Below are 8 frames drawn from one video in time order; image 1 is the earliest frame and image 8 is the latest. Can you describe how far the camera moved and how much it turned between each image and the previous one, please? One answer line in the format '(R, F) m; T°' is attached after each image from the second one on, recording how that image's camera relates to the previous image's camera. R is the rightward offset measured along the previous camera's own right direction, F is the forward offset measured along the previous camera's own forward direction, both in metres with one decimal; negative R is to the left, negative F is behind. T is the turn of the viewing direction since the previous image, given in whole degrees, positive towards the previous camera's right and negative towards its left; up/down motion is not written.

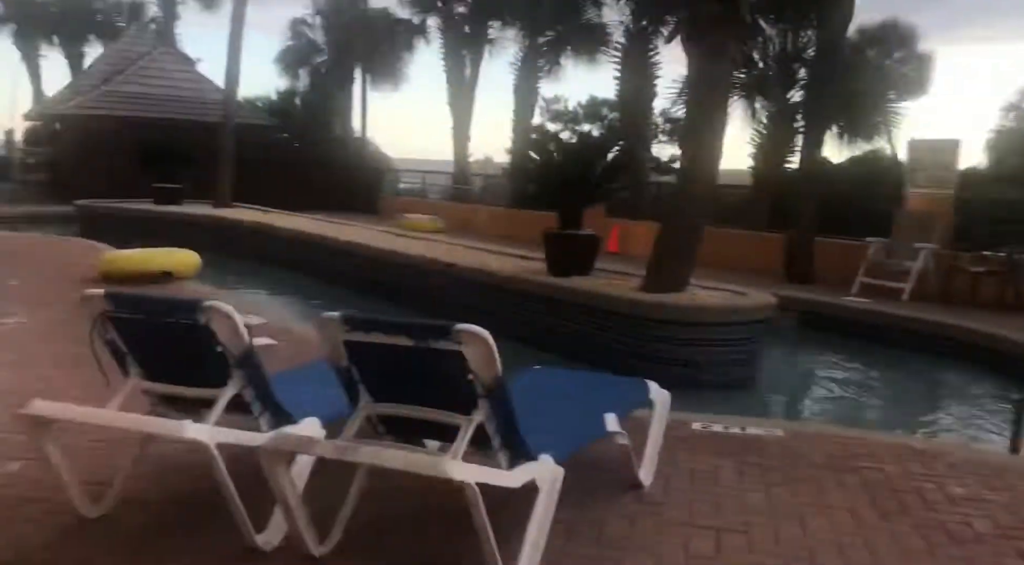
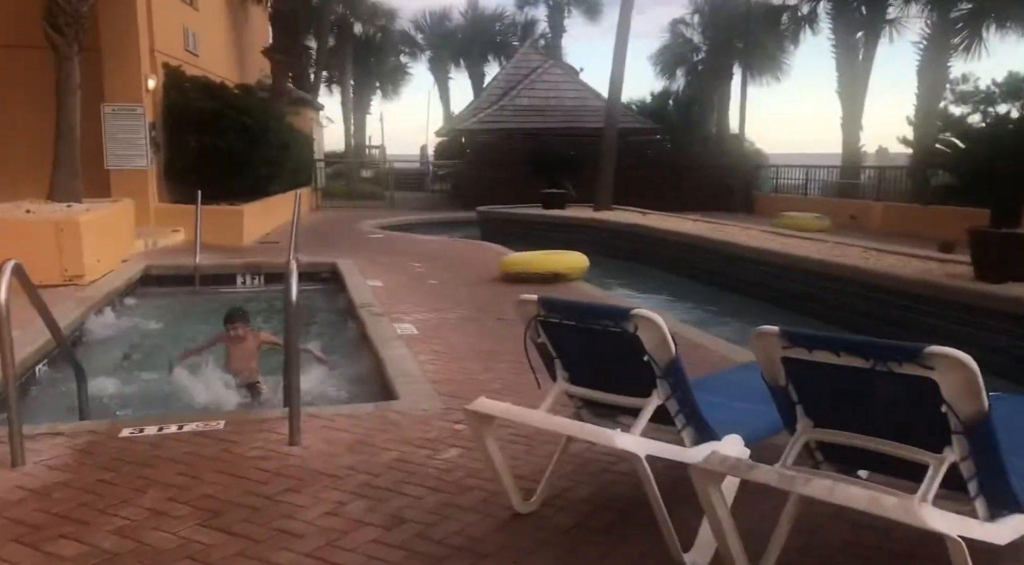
(-0.3, +0.7) m; -8°
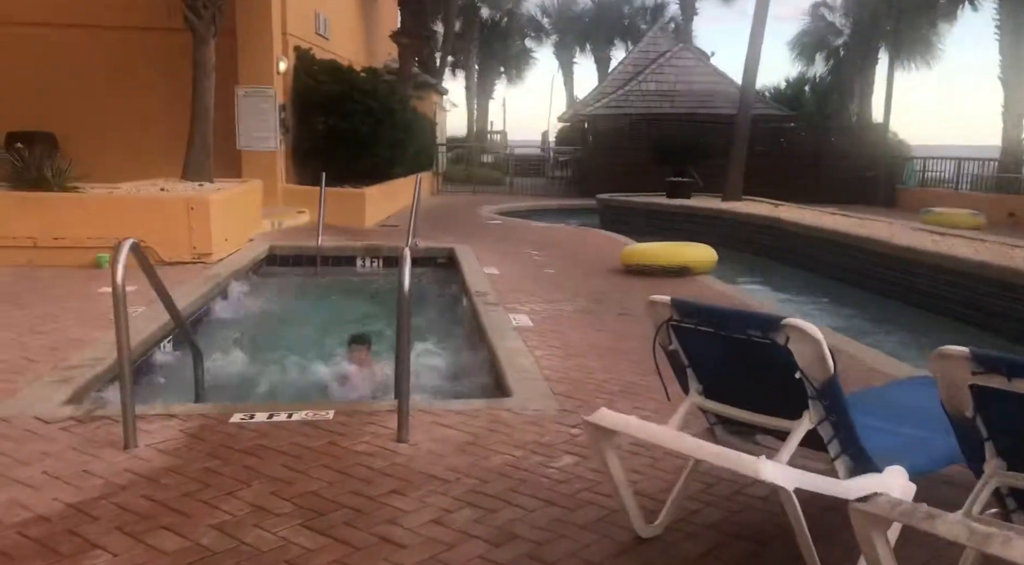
(-0.1, +0.3) m; -9°
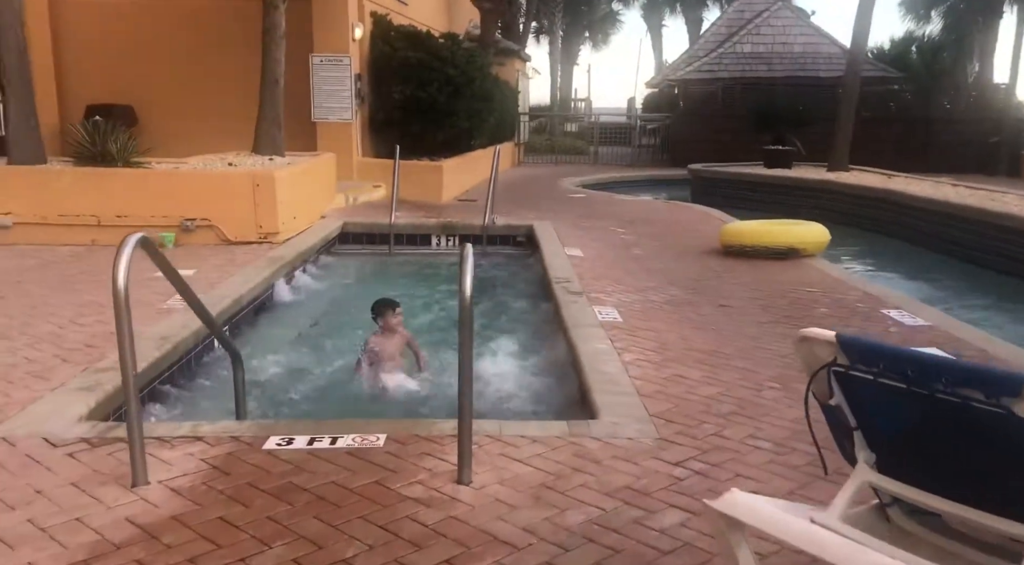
(0.0, +0.7) m; -6°
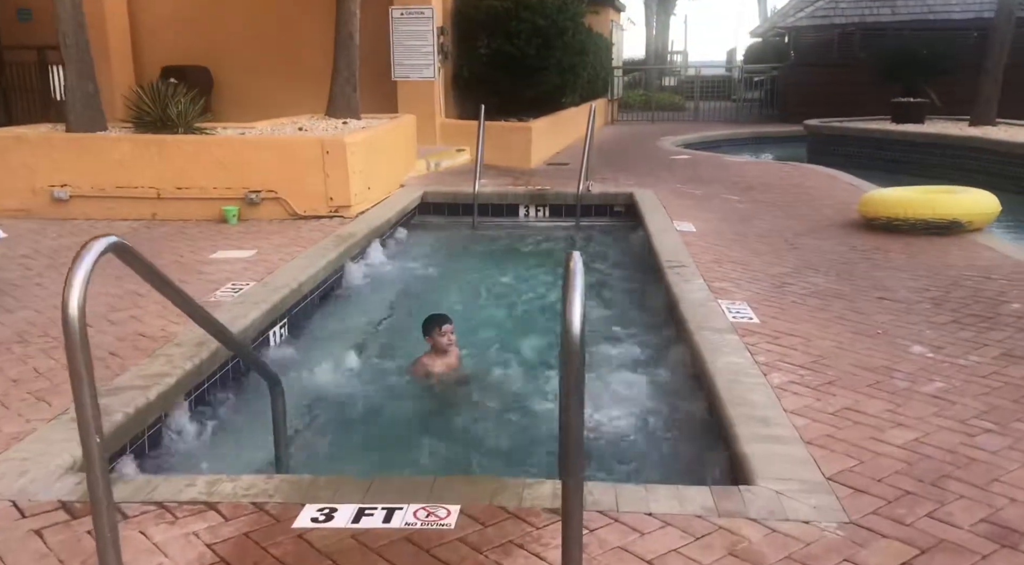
(-0.1, +1.0) m; -7°
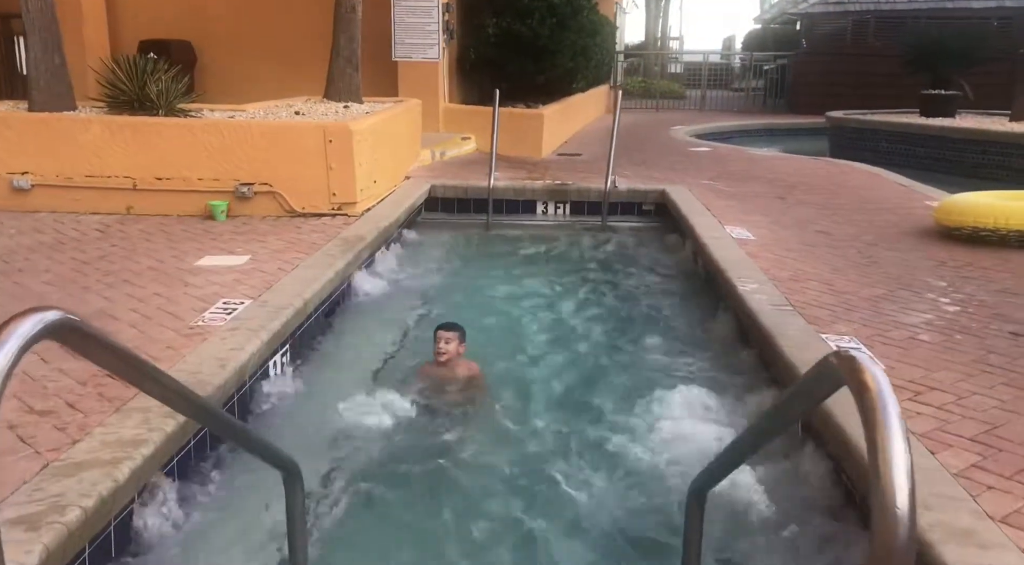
(-0.4, +0.9) m; +1°
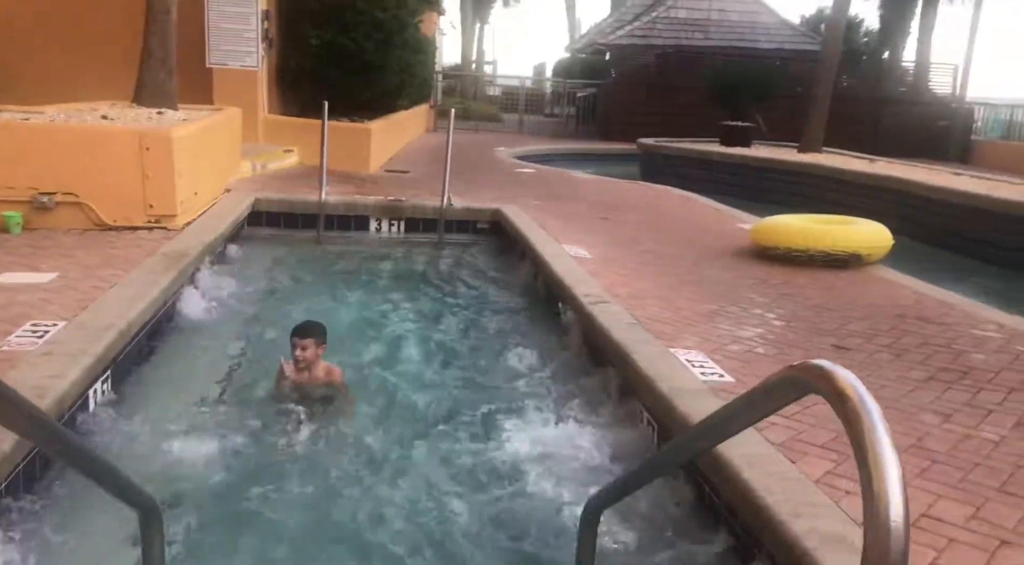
(-0.2, +0.2) m; +14°
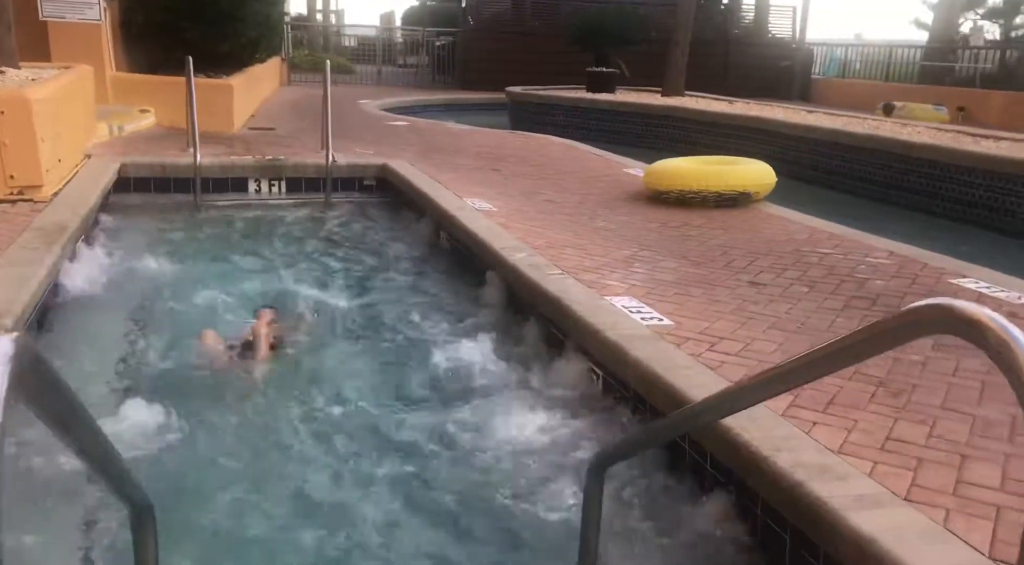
(-0.3, +0.1) m; +10°
